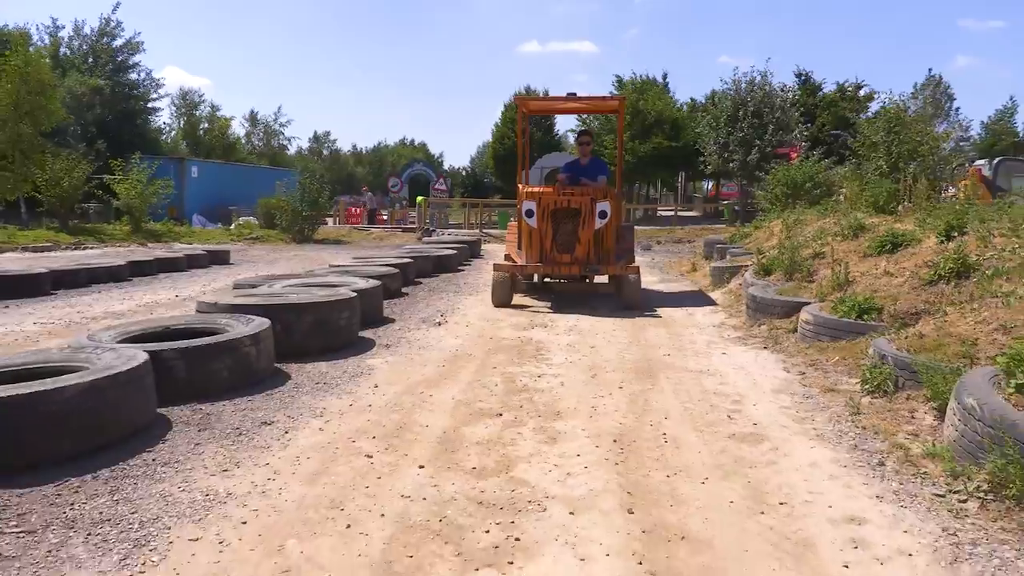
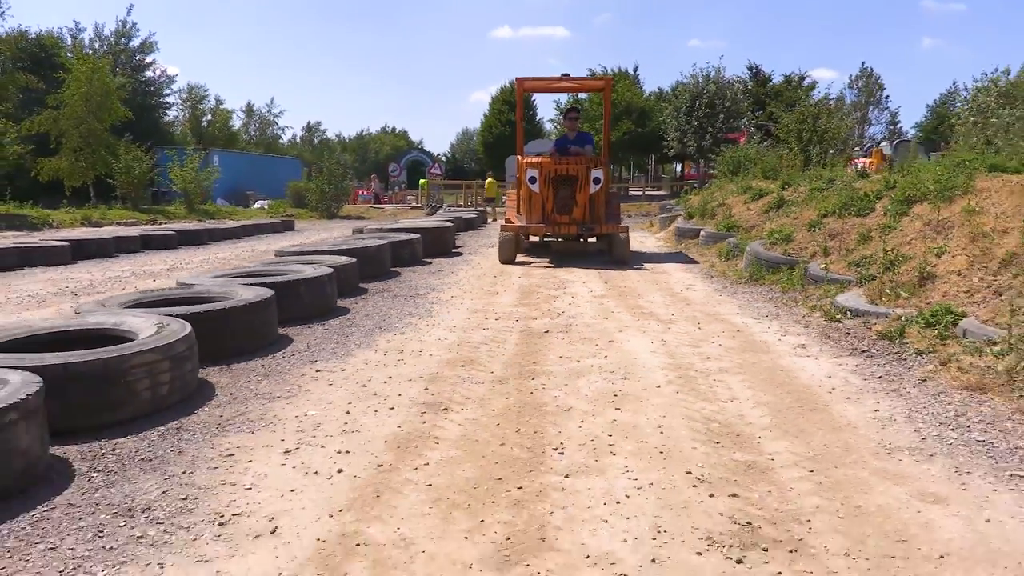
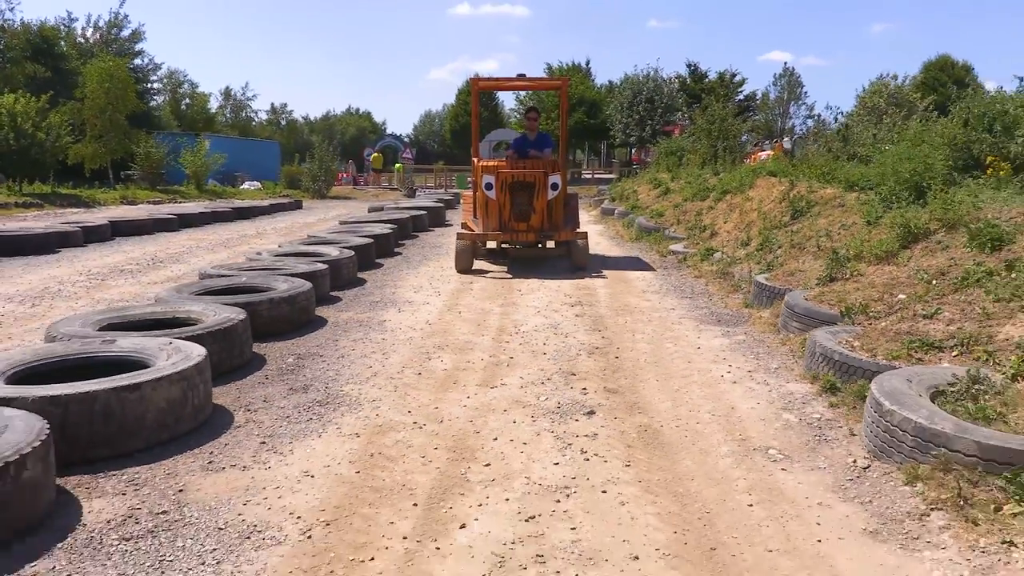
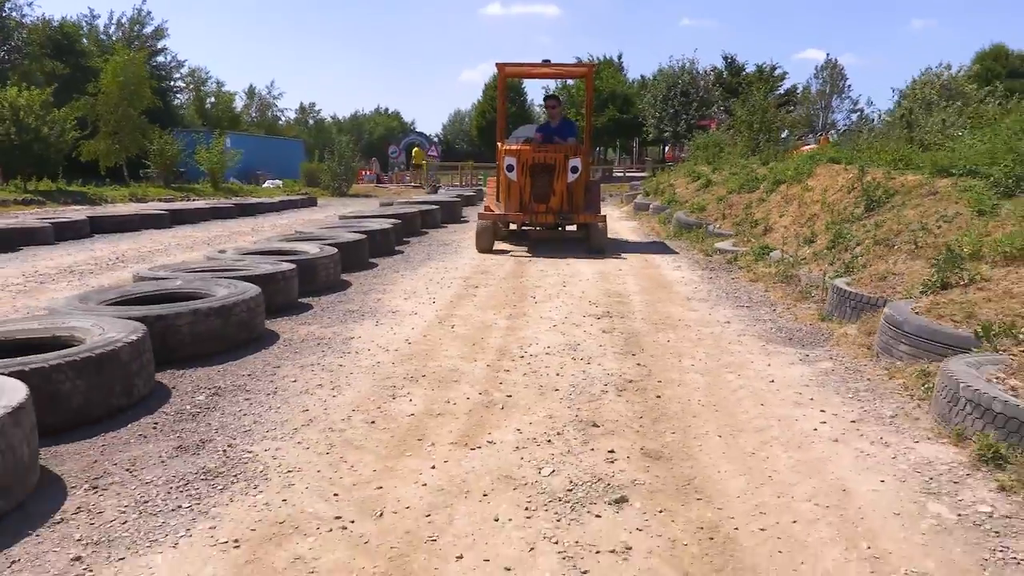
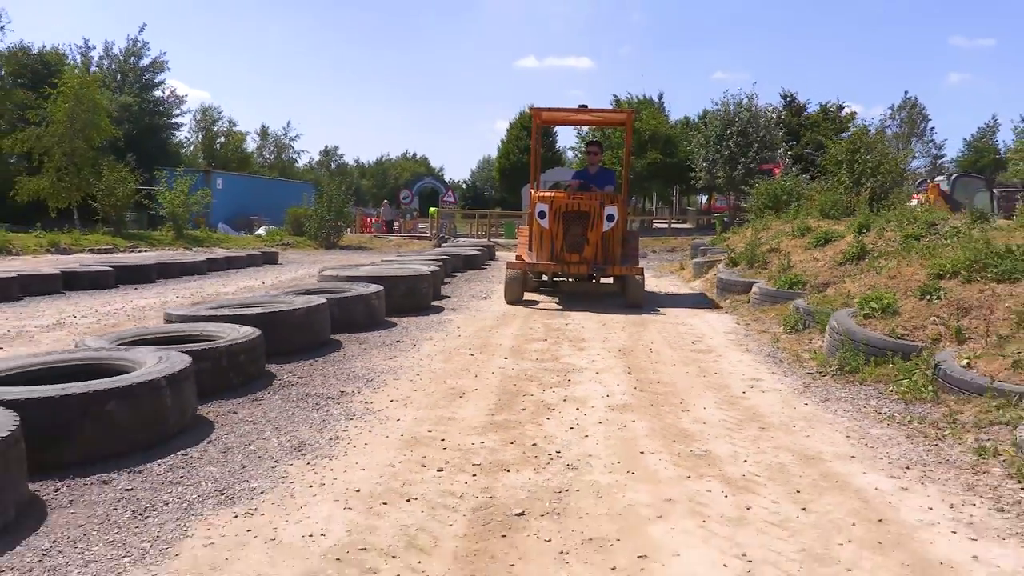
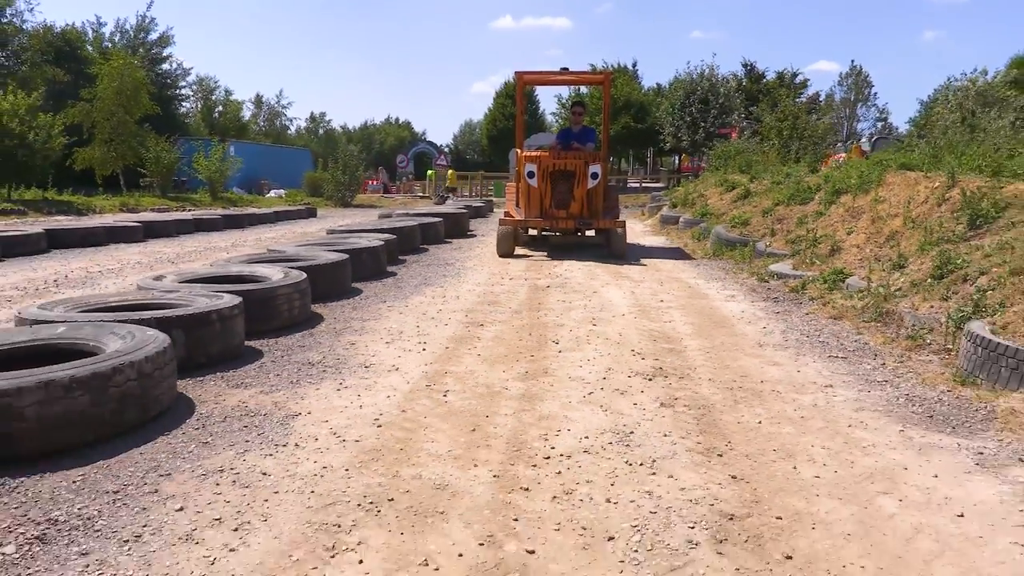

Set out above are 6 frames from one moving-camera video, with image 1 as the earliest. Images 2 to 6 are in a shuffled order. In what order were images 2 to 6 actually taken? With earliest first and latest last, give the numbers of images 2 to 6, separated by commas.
5, 2, 6, 4, 3
